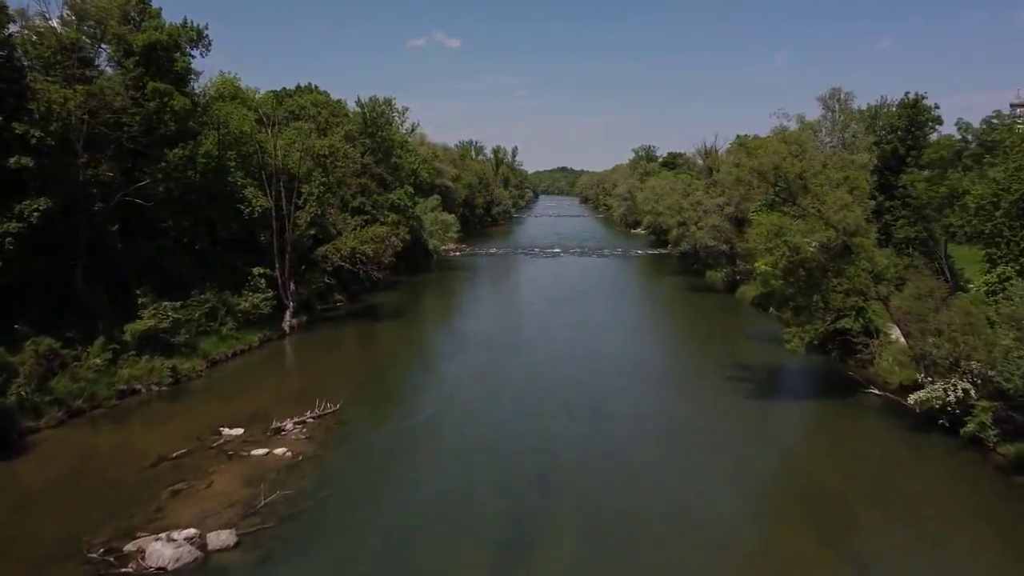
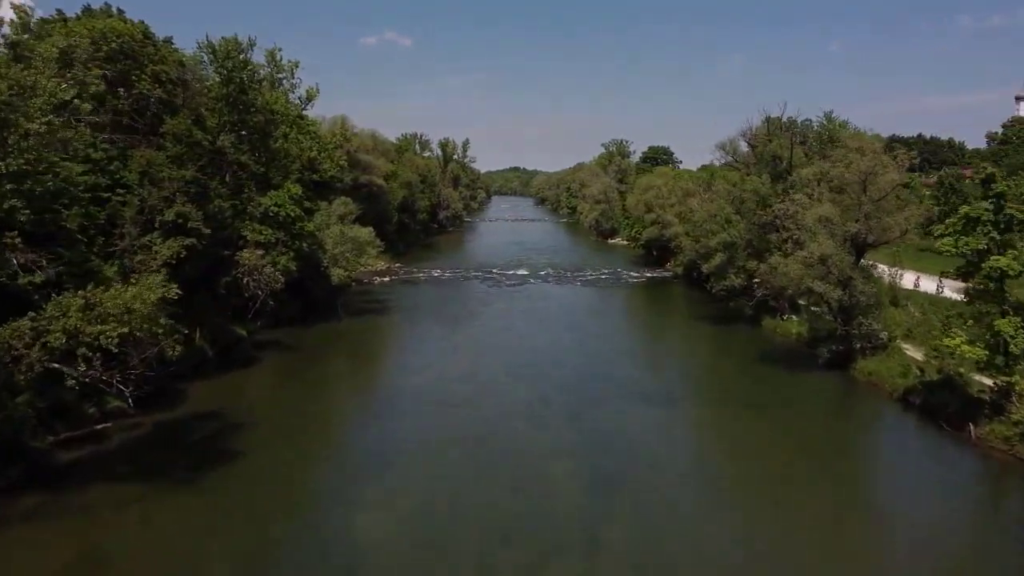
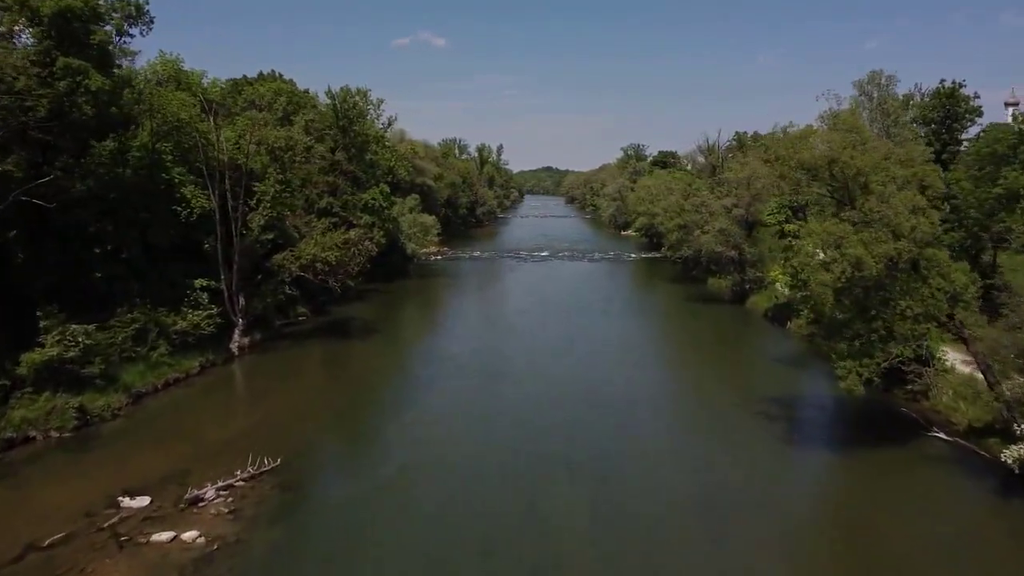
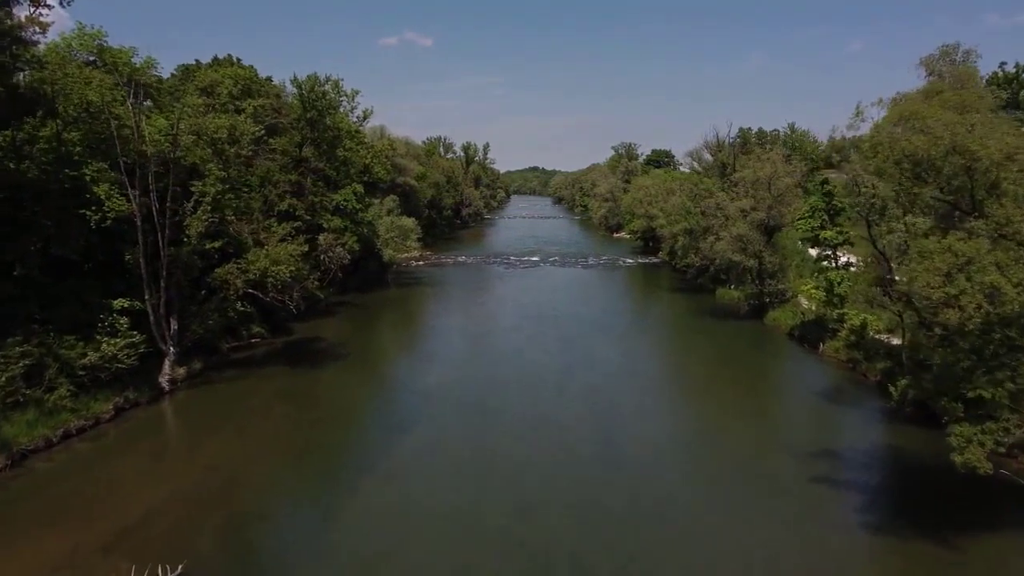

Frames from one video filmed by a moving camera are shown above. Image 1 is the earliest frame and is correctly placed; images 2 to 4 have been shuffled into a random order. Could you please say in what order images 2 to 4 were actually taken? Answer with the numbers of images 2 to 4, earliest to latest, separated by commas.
3, 4, 2
